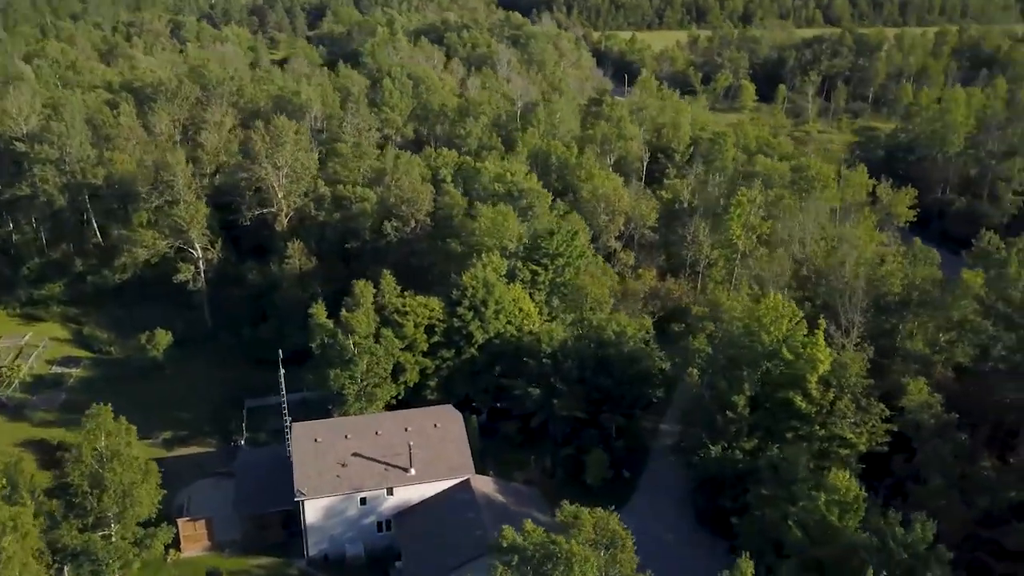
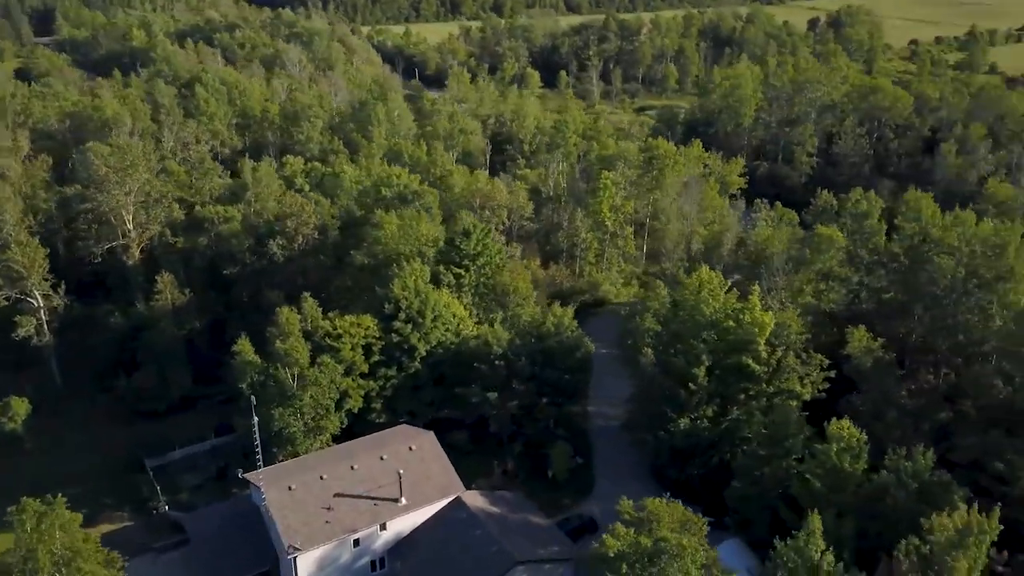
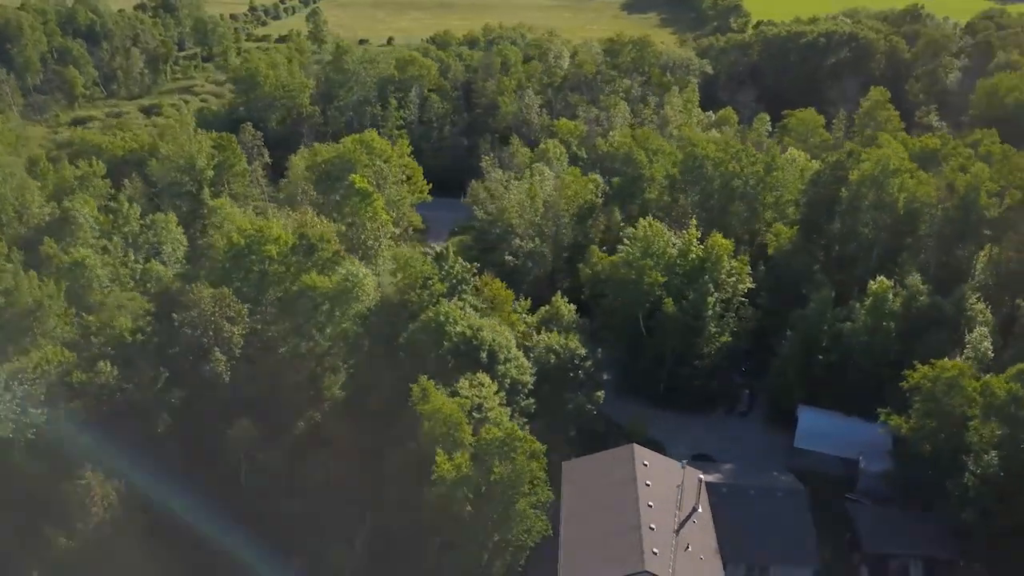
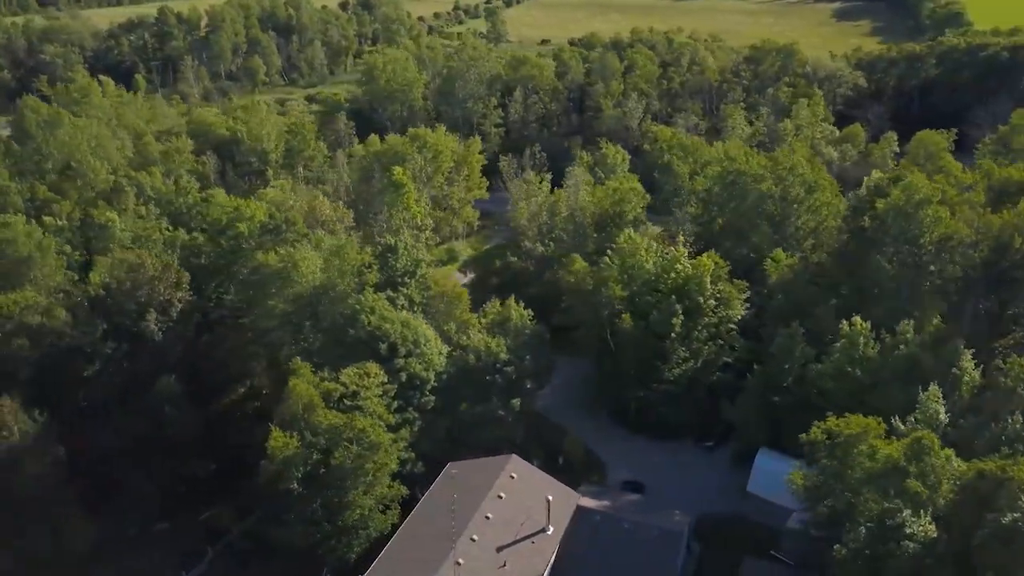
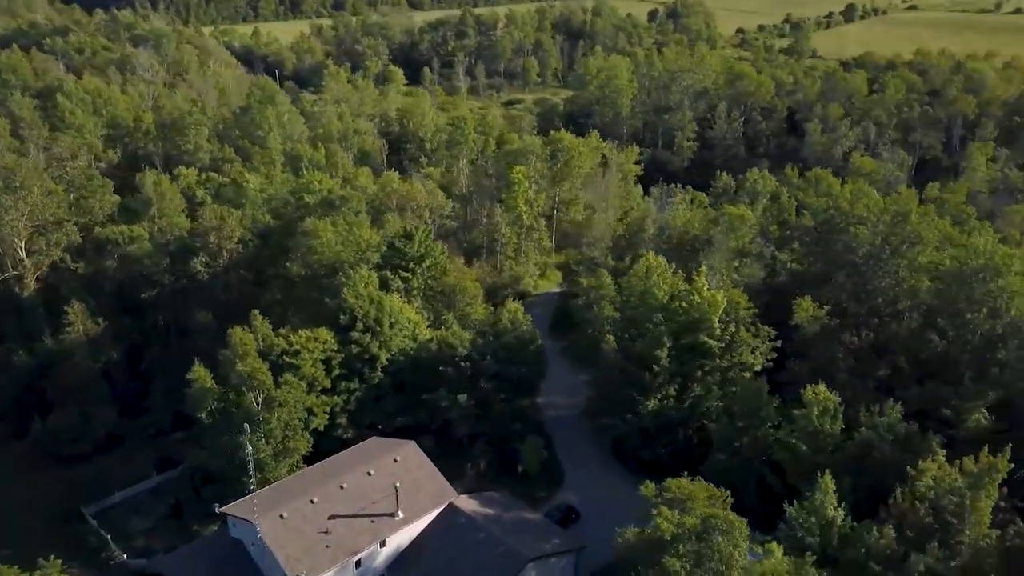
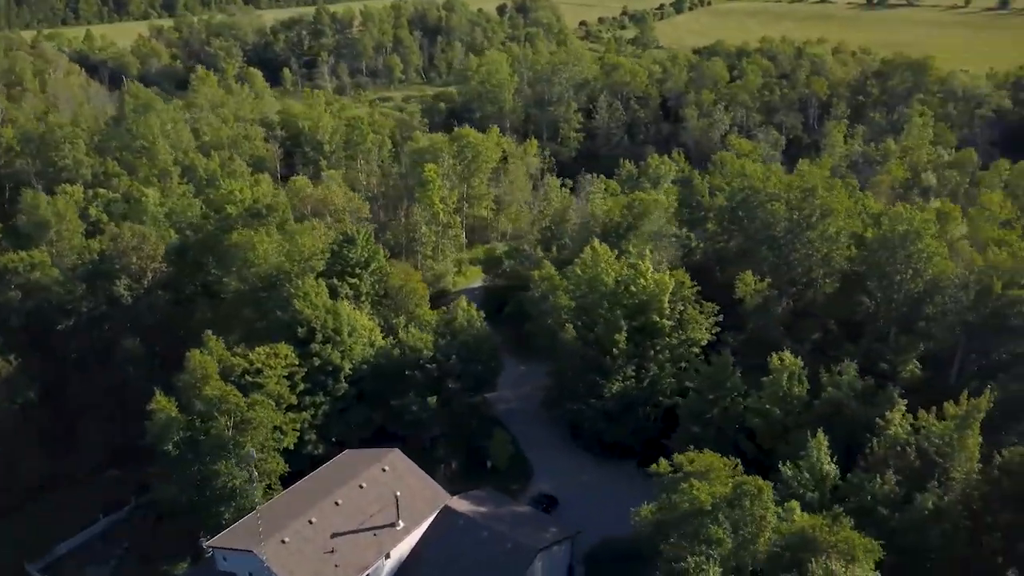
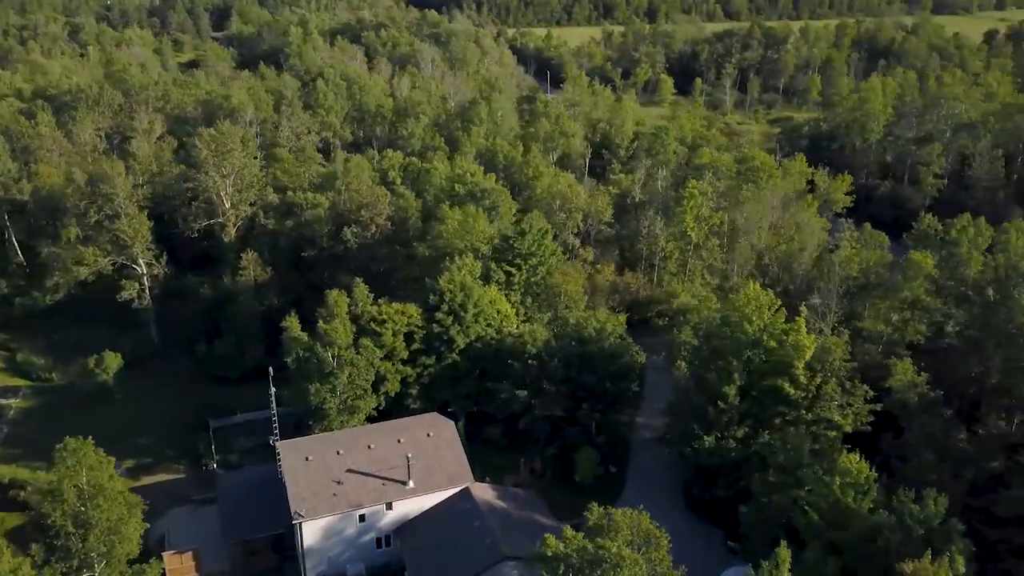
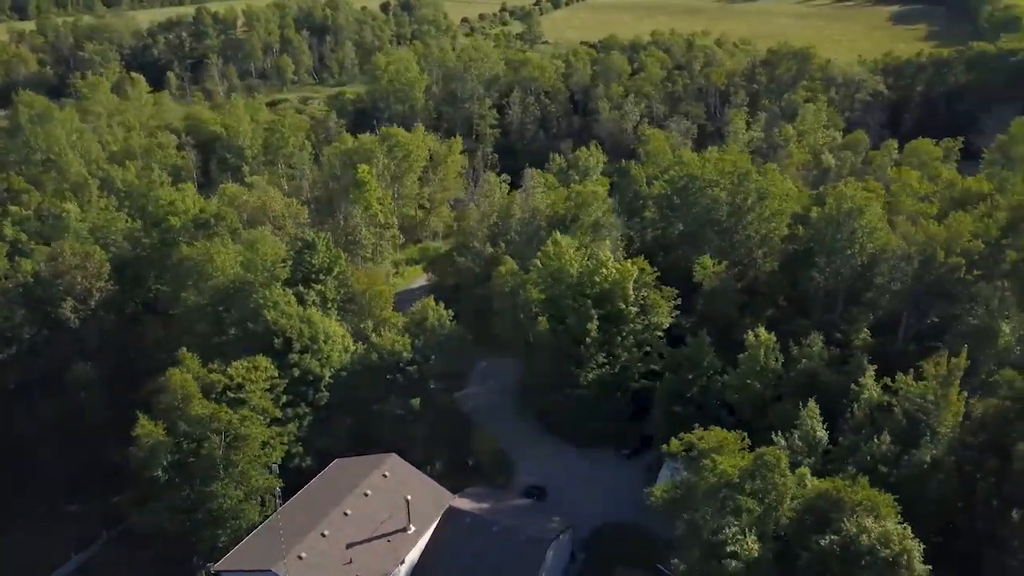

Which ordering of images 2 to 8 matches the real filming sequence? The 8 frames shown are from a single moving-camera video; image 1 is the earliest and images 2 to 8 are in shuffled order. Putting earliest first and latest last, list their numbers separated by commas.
7, 2, 5, 6, 8, 4, 3
